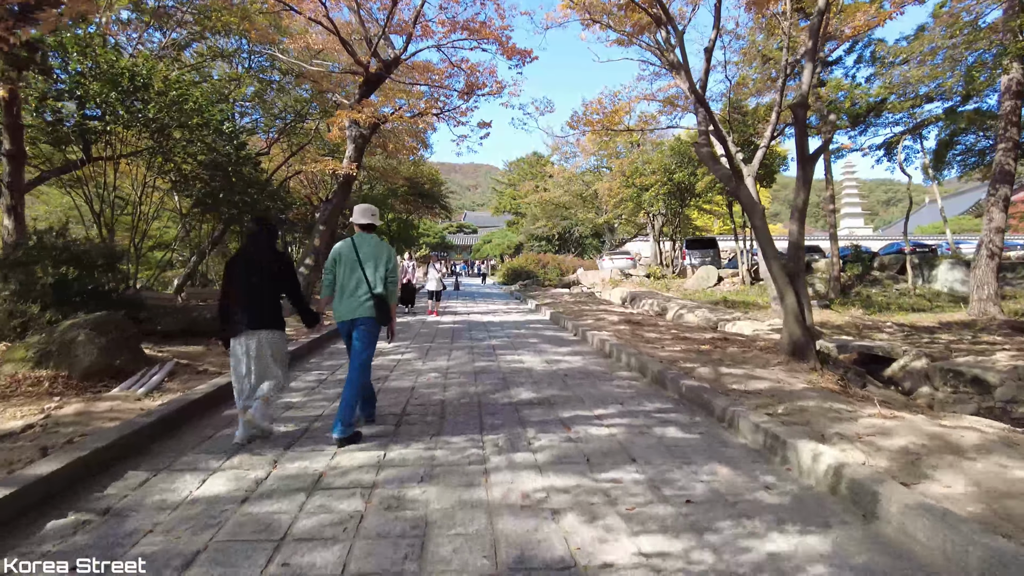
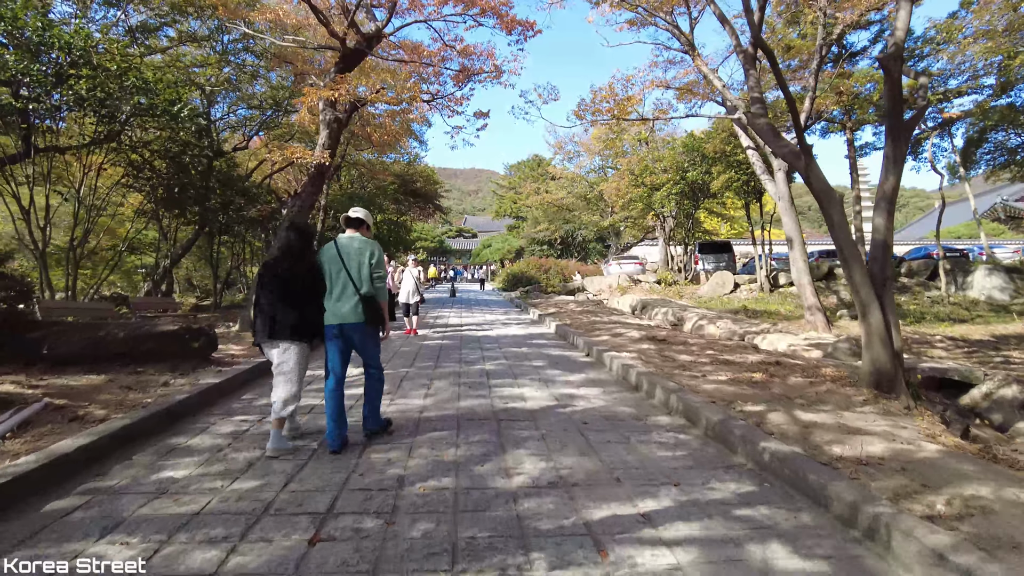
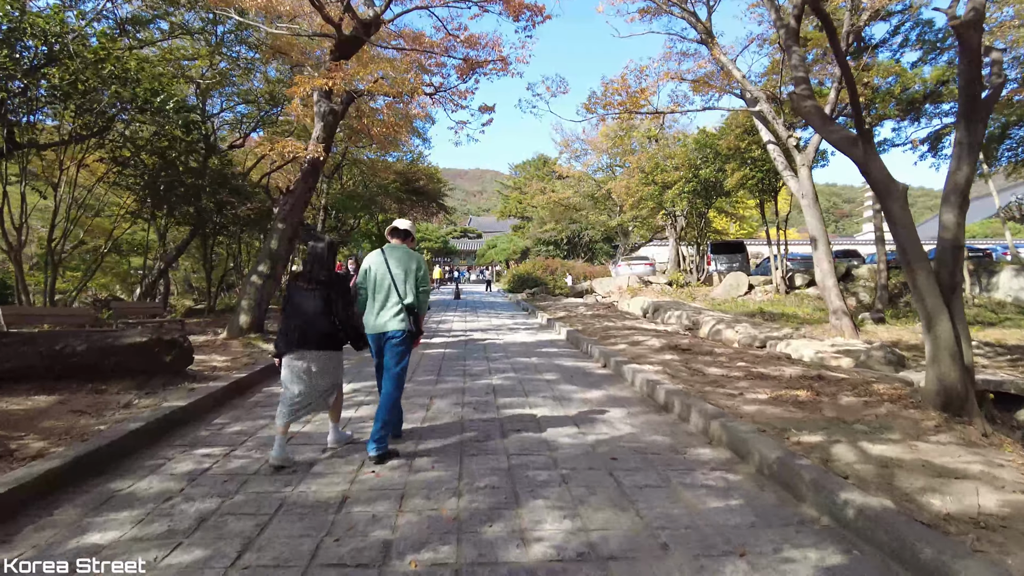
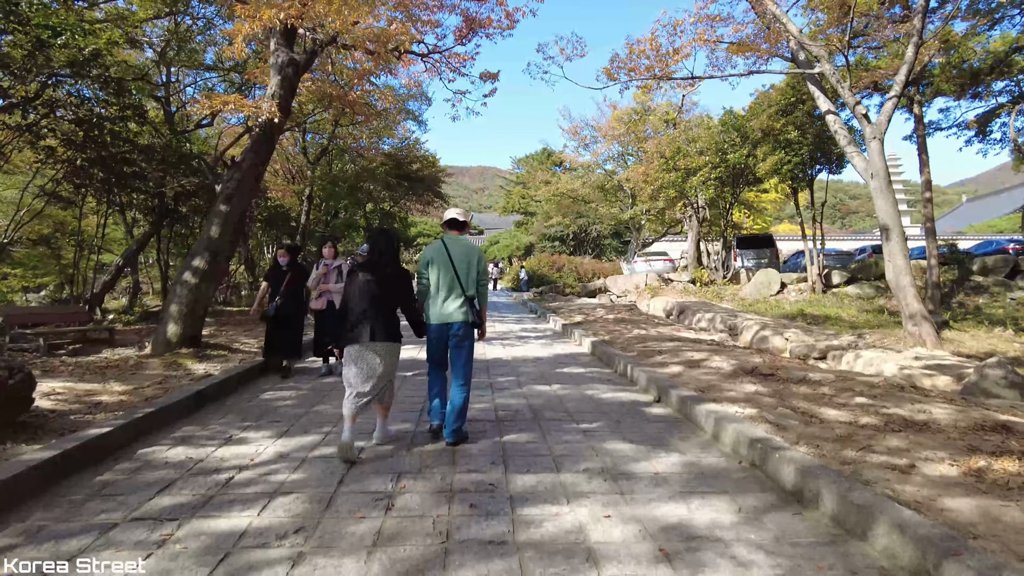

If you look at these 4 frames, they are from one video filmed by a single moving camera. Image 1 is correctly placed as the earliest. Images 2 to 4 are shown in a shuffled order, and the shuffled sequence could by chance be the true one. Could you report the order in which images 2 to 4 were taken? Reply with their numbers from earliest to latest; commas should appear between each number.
2, 3, 4
